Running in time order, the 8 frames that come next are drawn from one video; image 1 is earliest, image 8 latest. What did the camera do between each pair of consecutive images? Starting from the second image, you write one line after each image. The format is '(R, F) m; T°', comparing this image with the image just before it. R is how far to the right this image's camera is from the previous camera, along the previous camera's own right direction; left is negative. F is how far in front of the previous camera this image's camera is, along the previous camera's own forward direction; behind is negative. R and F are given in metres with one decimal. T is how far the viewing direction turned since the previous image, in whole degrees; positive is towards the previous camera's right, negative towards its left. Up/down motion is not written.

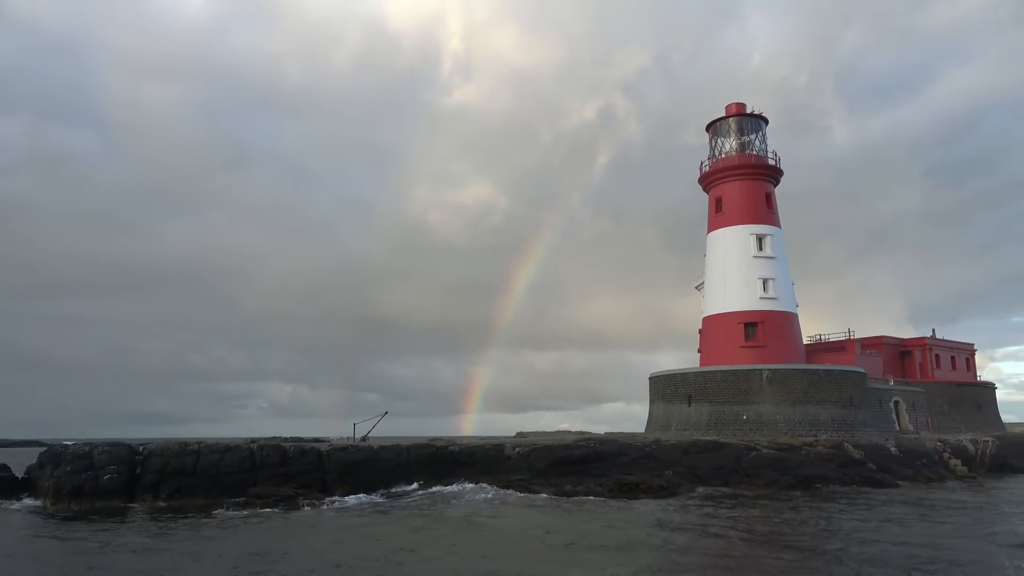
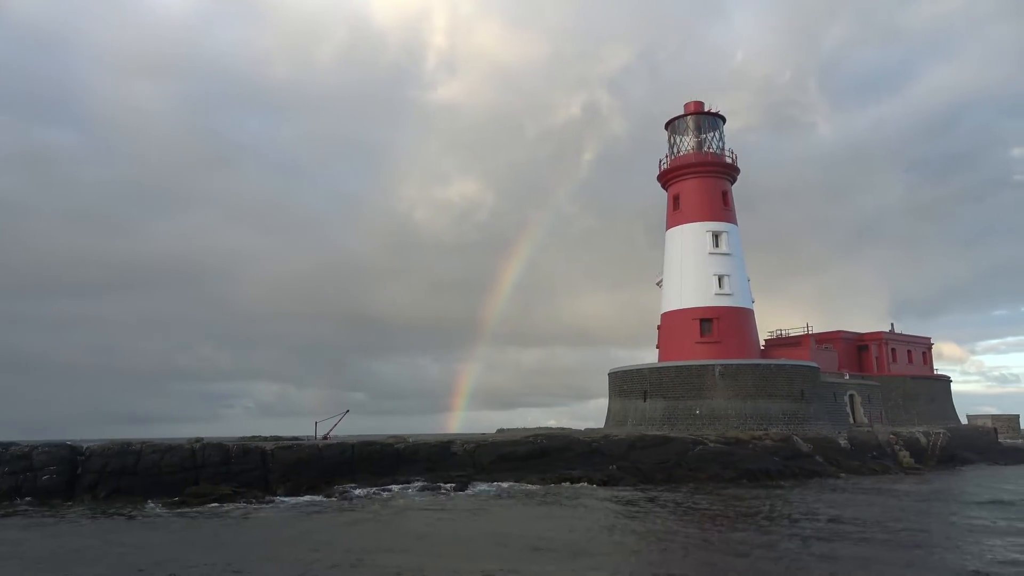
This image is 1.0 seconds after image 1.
(+1.4, -0.2) m; +1°
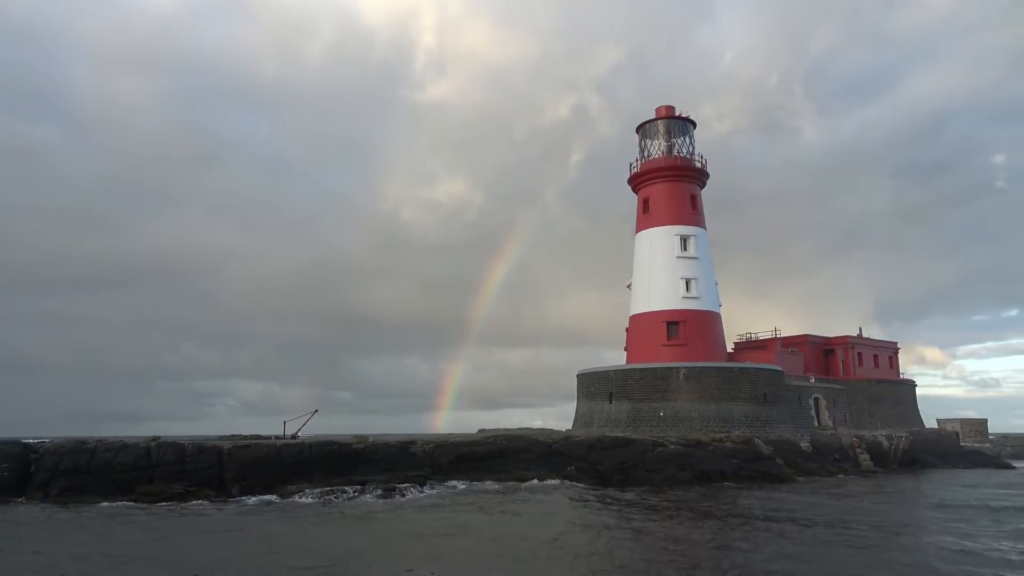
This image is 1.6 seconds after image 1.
(+0.9, -0.2) m; +1°
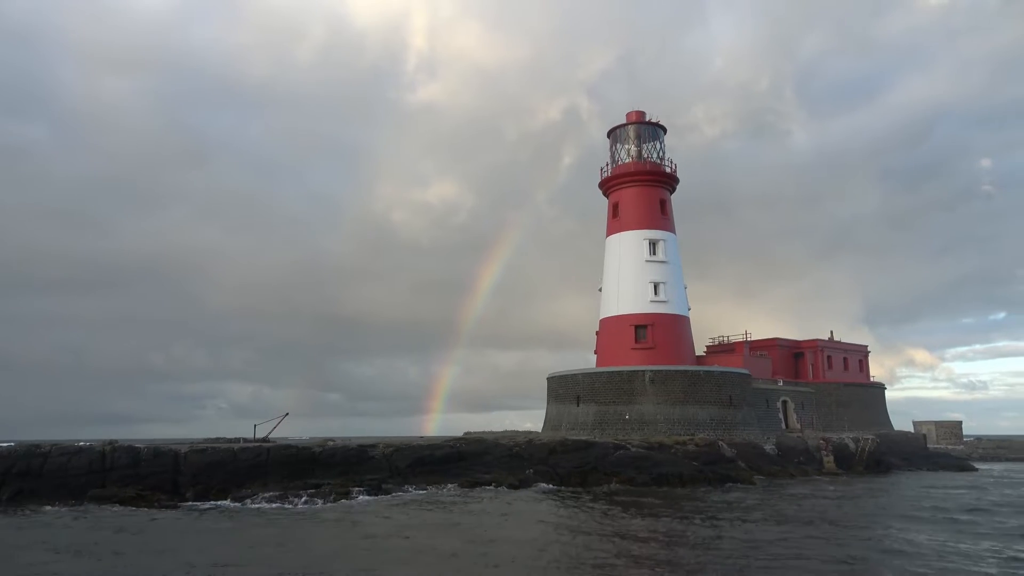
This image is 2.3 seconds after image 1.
(+1.1, -0.2) m; +1°
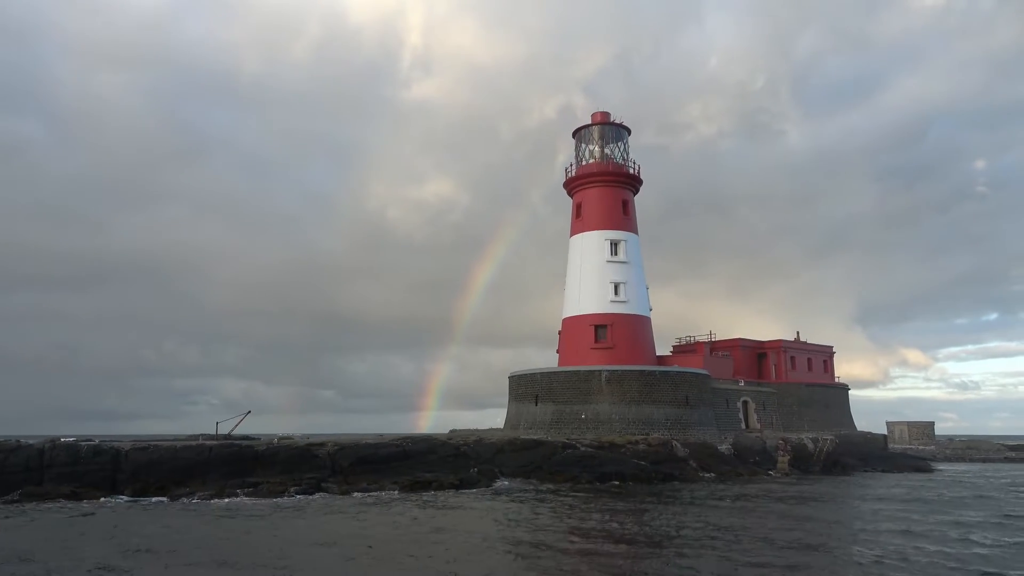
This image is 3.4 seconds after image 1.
(+1.7, -0.2) m; 0°
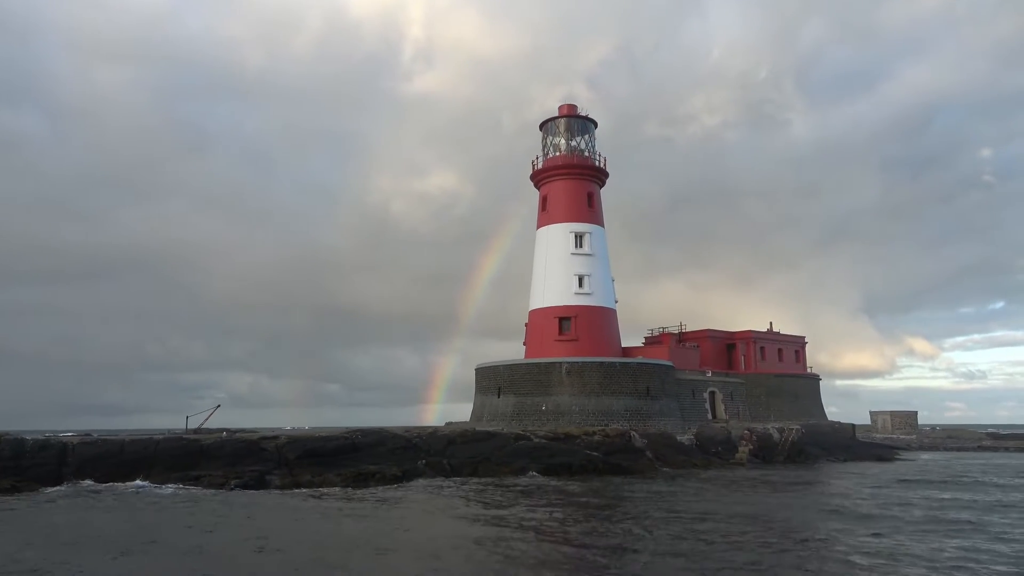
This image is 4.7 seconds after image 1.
(+2.1, -0.2) m; 0°
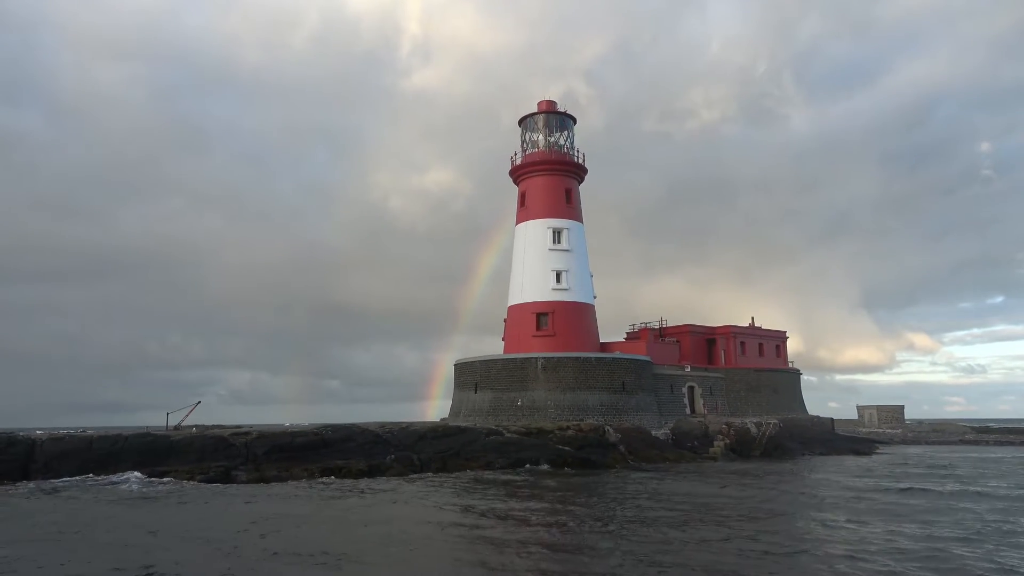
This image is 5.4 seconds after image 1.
(+1.1, -0.1) m; 0°
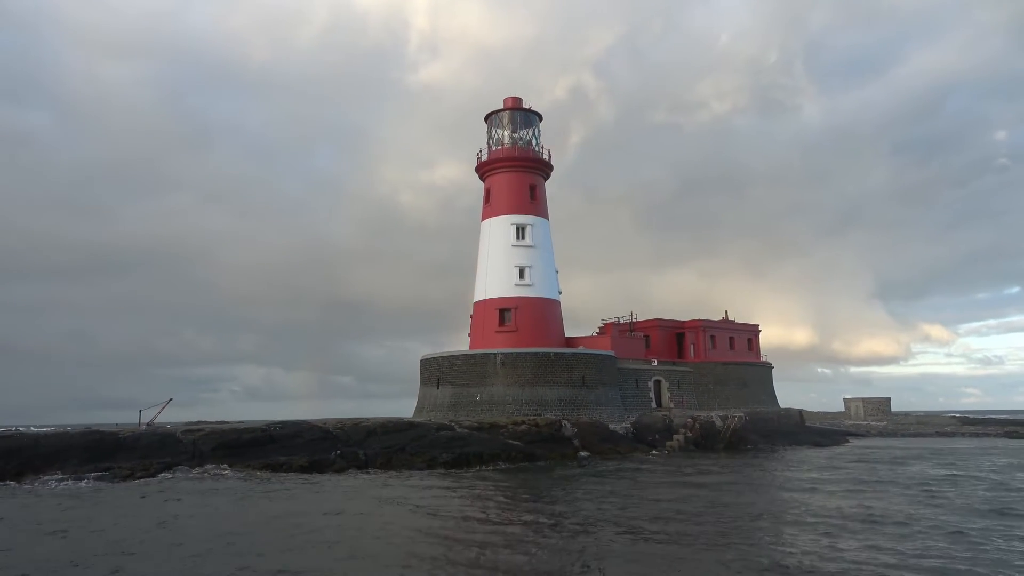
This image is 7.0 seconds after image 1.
(+2.4, -0.2) m; -1°
